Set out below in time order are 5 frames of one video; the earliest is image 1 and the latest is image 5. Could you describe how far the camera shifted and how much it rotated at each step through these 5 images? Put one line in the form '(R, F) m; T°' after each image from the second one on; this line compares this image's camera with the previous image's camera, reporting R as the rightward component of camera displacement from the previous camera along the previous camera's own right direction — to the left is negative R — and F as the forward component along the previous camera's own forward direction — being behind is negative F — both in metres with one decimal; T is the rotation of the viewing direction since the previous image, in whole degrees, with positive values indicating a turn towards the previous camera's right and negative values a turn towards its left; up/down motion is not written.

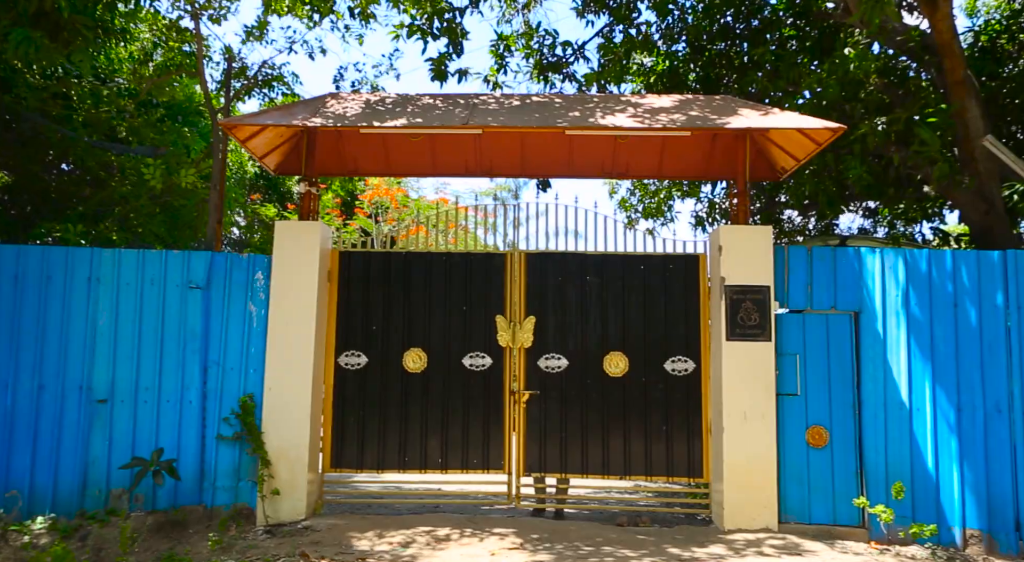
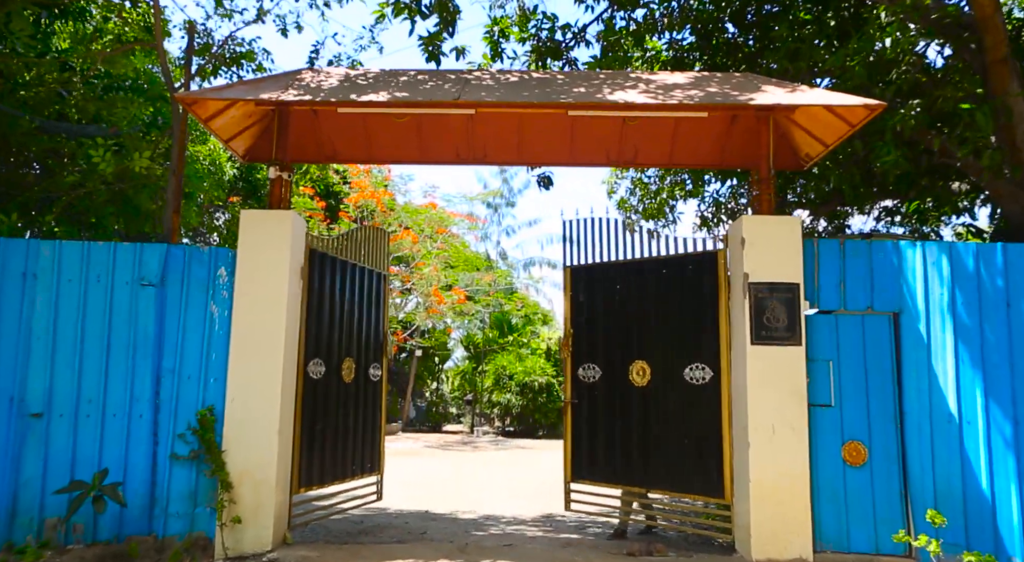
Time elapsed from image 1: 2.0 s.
(-0.1, +0.7) m; +1°
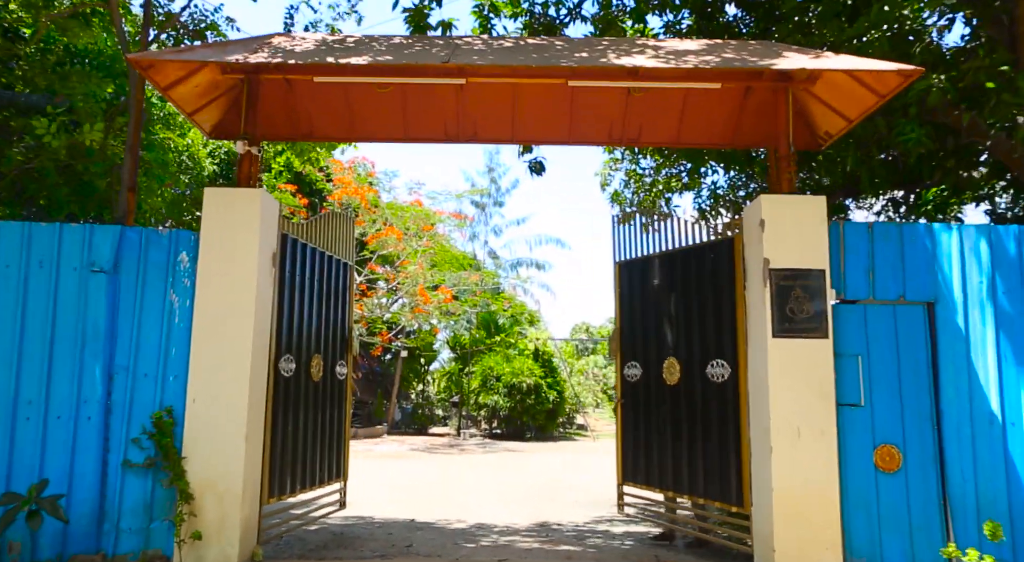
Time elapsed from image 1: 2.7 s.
(-0.1, +0.5) m; +1°
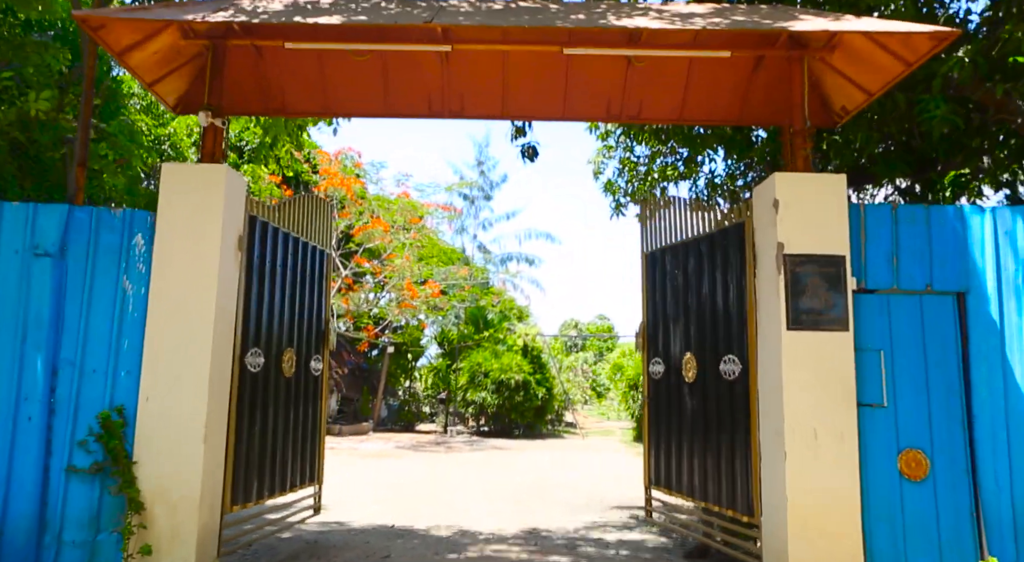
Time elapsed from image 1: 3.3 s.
(0.0, +0.4) m; +1°
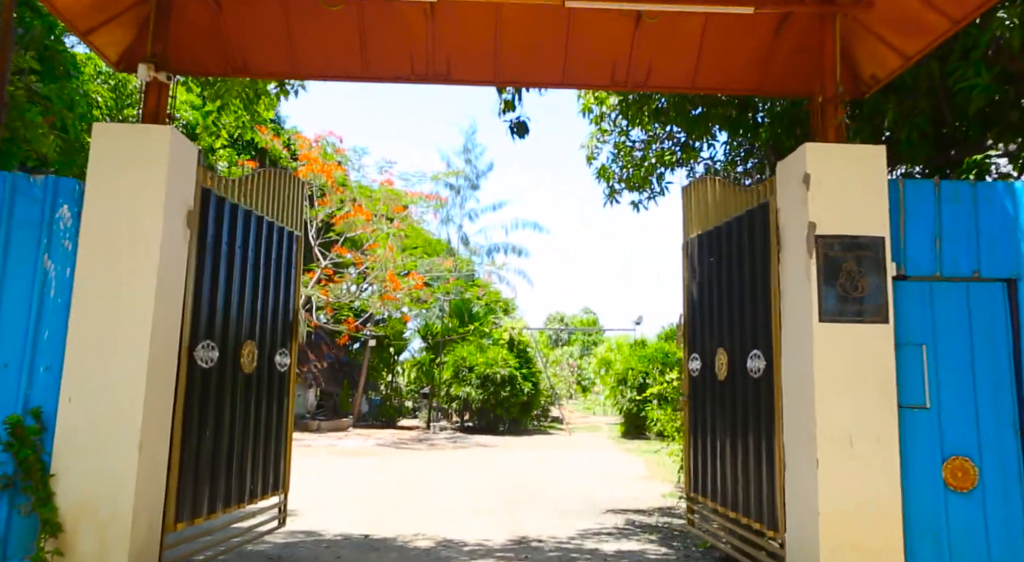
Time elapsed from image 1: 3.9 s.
(0.0, +0.6) m; +1°
